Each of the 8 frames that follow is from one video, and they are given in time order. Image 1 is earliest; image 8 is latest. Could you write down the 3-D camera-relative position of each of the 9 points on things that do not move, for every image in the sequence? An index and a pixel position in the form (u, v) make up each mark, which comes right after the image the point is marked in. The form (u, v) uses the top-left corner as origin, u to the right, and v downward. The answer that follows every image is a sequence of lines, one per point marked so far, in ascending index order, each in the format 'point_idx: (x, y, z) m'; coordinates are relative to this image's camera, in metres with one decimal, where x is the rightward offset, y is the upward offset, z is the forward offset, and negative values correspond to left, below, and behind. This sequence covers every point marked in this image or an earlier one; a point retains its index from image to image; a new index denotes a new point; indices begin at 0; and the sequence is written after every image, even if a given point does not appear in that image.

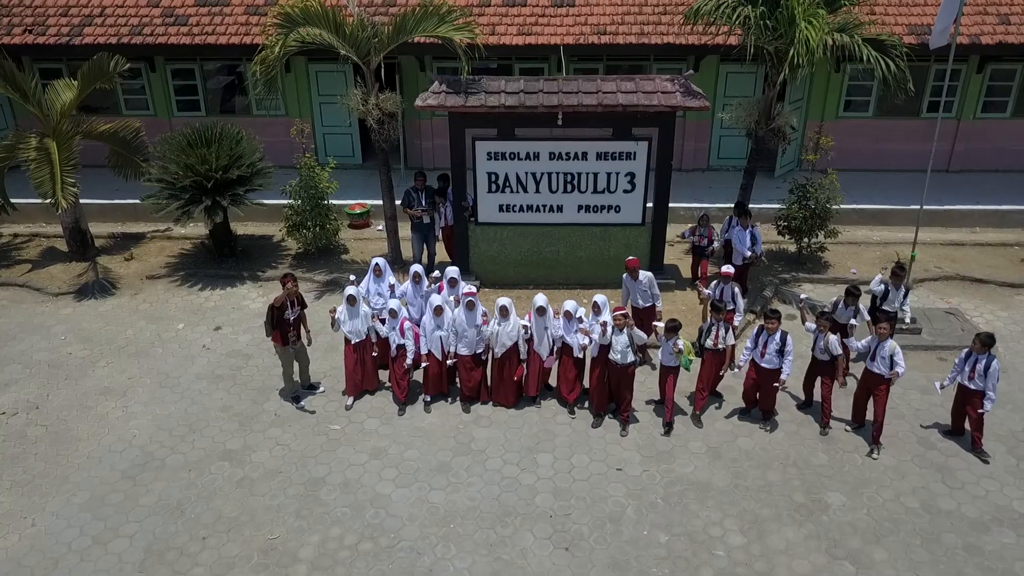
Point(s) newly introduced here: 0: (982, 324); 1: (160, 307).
0: (+6.6, -0.5, +9.7) m
1: (-5.3, -0.3, +10.3) m
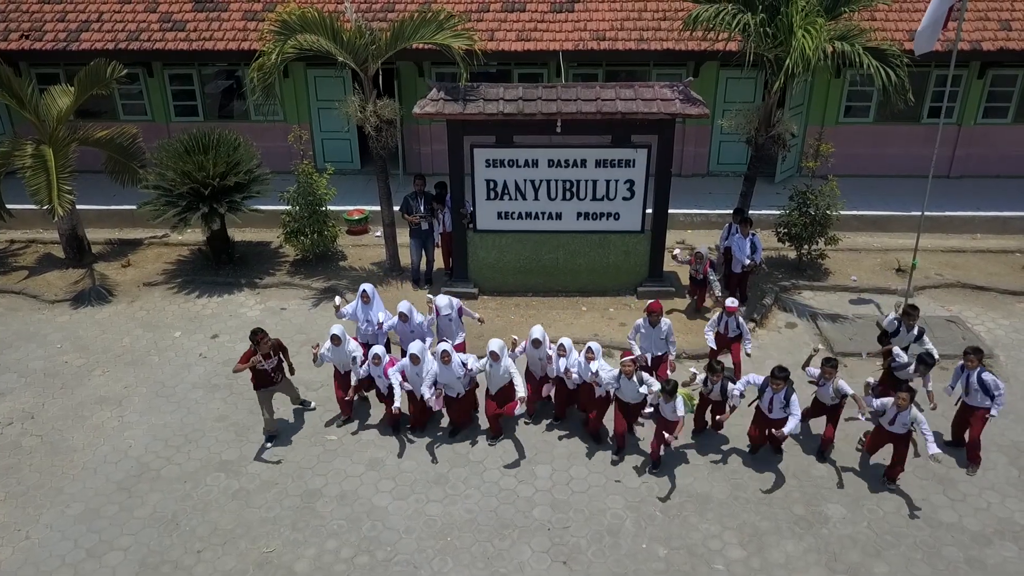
0: (+6.6, -0.6, +9.7) m
1: (-5.3, -0.4, +10.3) m
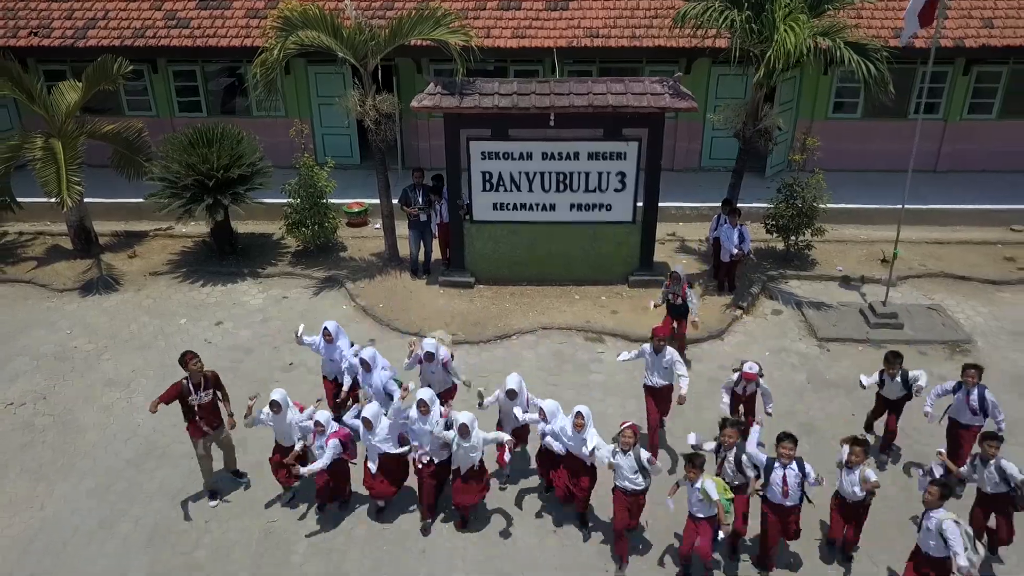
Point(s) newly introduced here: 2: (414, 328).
0: (+6.6, -0.5, +10.0) m
1: (-5.4, -0.2, +10.6) m
2: (-1.4, -0.6, +9.9) m
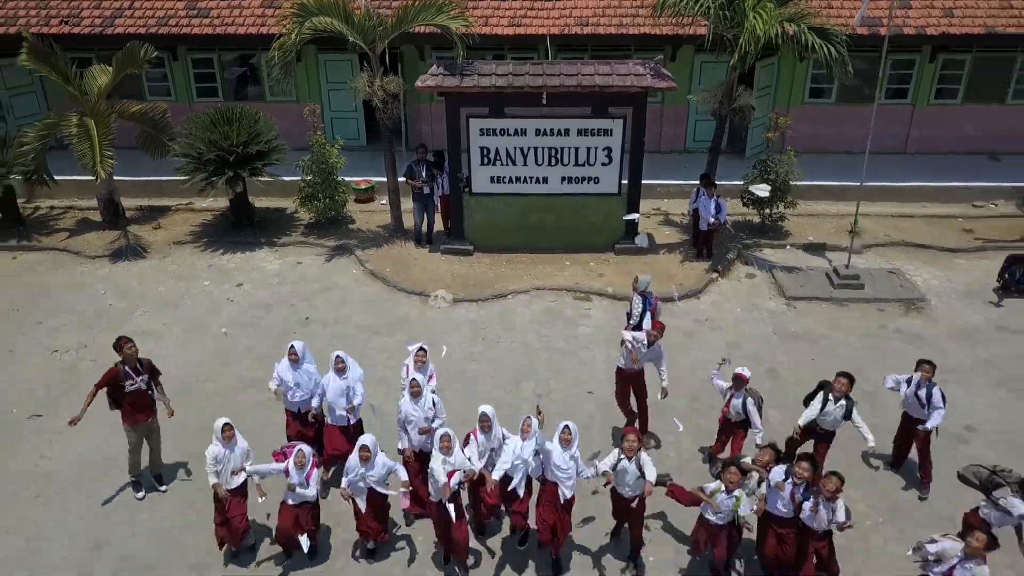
0: (+6.5, +0.1, +10.9) m
1: (-5.4, +0.3, +11.5) m
2: (-1.5, 0.0, +10.9) m
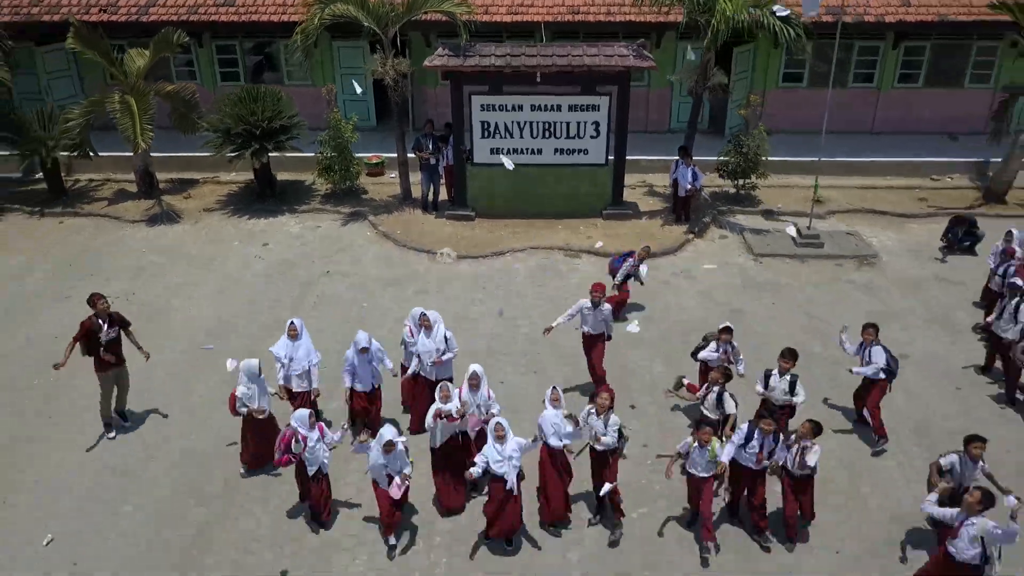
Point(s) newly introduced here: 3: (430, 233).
0: (+6.4, +0.8, +12.2) m
1: (-5.5, +1.1, +12.8) m
2: (-1.5, +0.7, +12.2) m
3: (-1.5, +1.0, +12.6) m
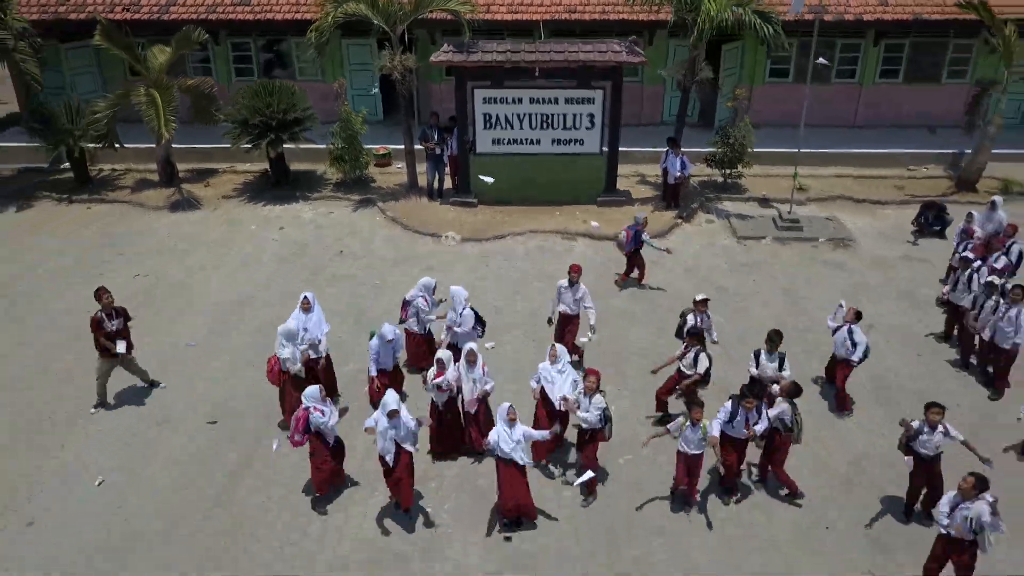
0: (+6.4, +1.2, +13.1) m
1: (-5.5, +1.4, +13.7) m
2: (-1.5, +1.0, +13.0) m
3: (-1.5, +1.4, +13.4) m
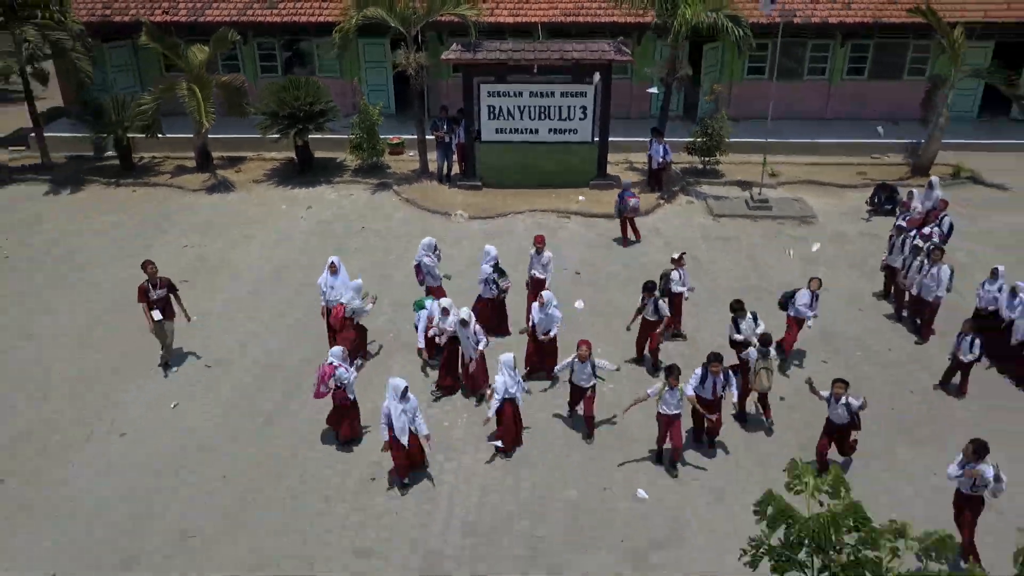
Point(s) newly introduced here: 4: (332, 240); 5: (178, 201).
0: (+6.5, +1.7, +14.8) m
1: (-5.4, +2.0, +15.3) m
2: (-1.5, +1.6, +14.7) m
3: (-1.5, +1.9, +15.1) m
4: (-3.6, +1.0, +13.8) m
5: (-7.4, +1.9, +15.2) m
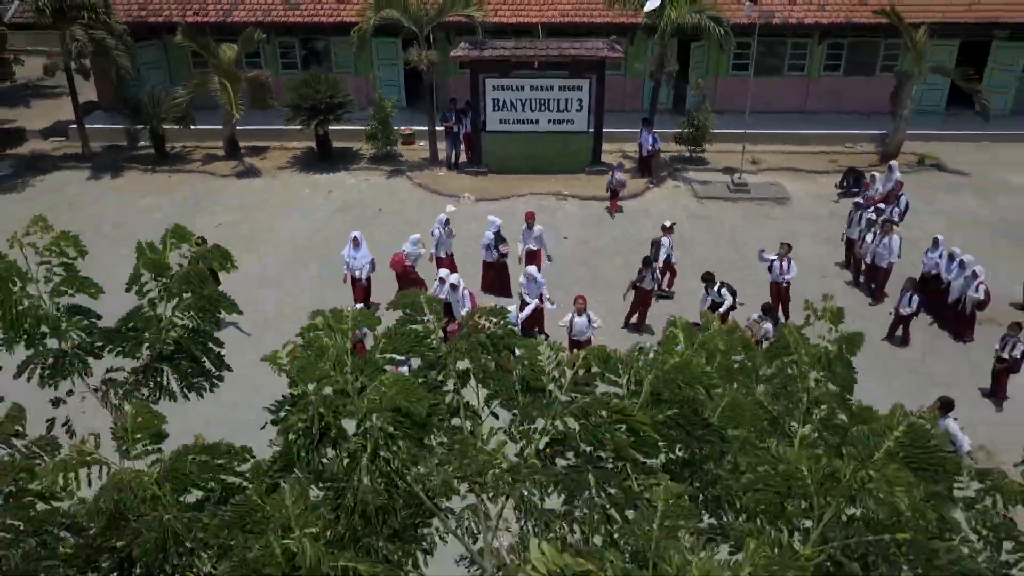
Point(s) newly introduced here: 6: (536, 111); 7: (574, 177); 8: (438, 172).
0: (+6.5, +2.3, +16.2) m
1: (-5.4, +2.6, +16.8) m
2: (-1.4, +2.2, +16.1) m
3: (-1.4, +2.5, +16.6) m
4: (-3.5, +1.6, +15.2) m
5: (-7.3, +2.5, +16.7) m
6: (+0.6, +4.2, +16.5) m
7: (+1.5, +2.7, +16.9) m
8: (-1.9, +2.9, +17.2) m
